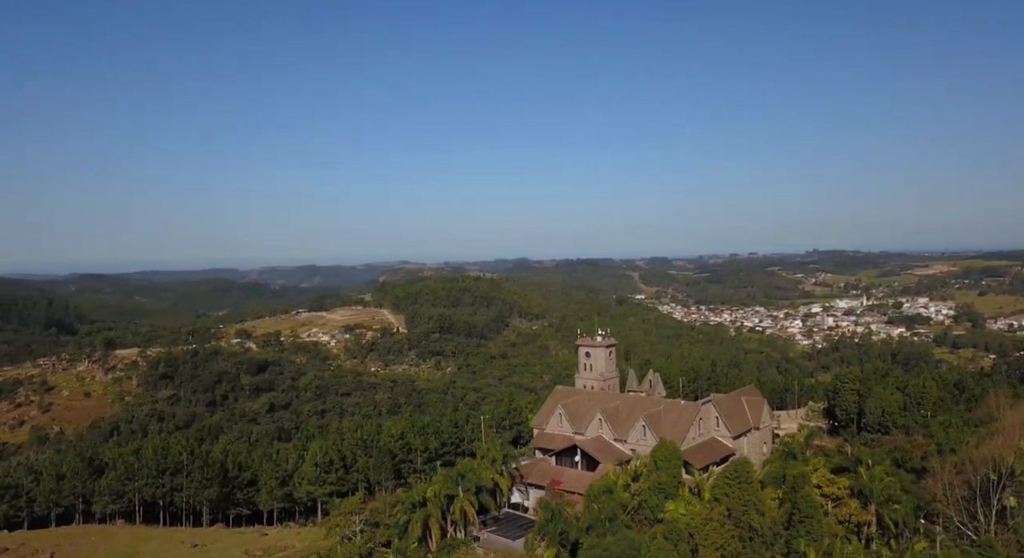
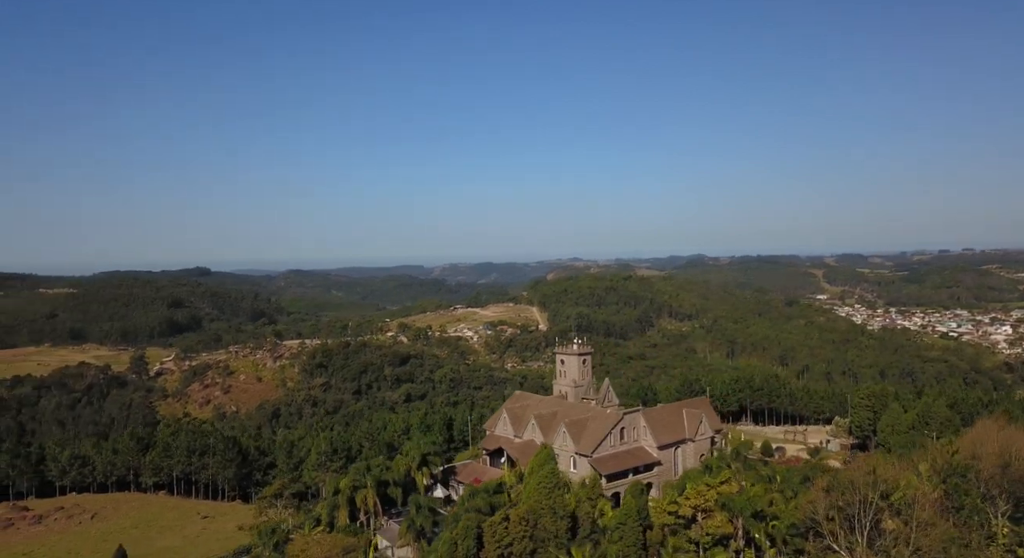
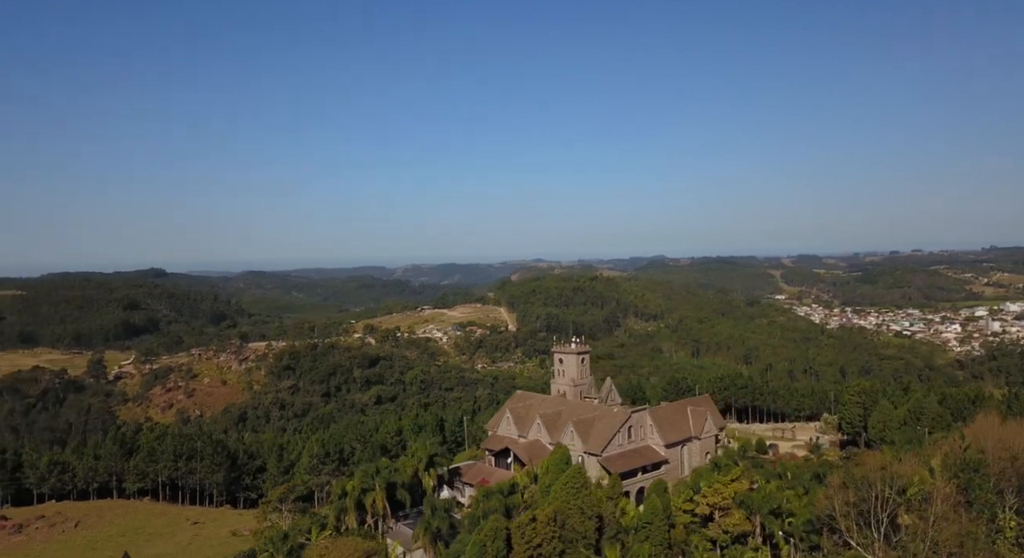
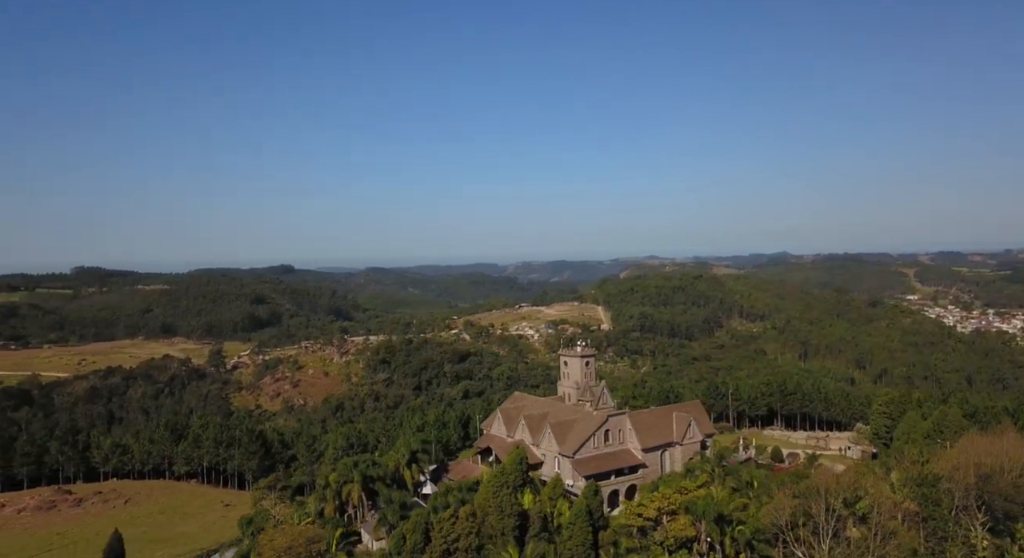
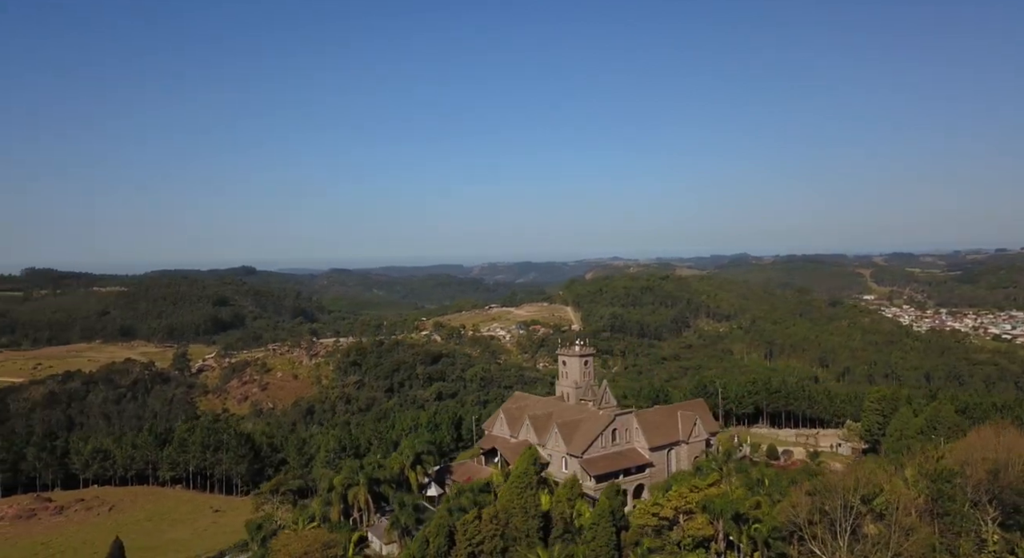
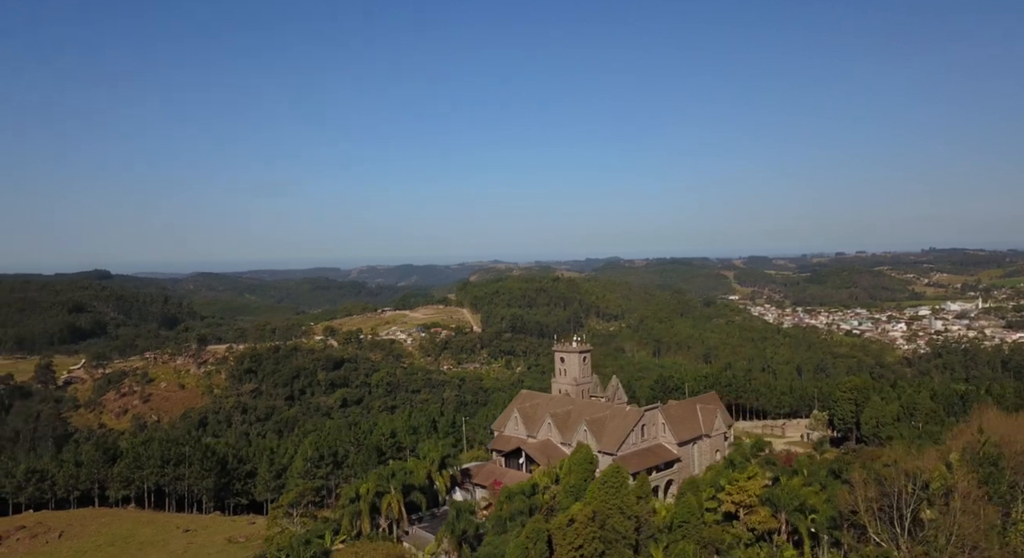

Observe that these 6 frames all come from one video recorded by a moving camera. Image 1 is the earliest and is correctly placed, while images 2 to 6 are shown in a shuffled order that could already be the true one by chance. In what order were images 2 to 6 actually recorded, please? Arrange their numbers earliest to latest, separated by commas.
6, 3, 2, 5, 4
